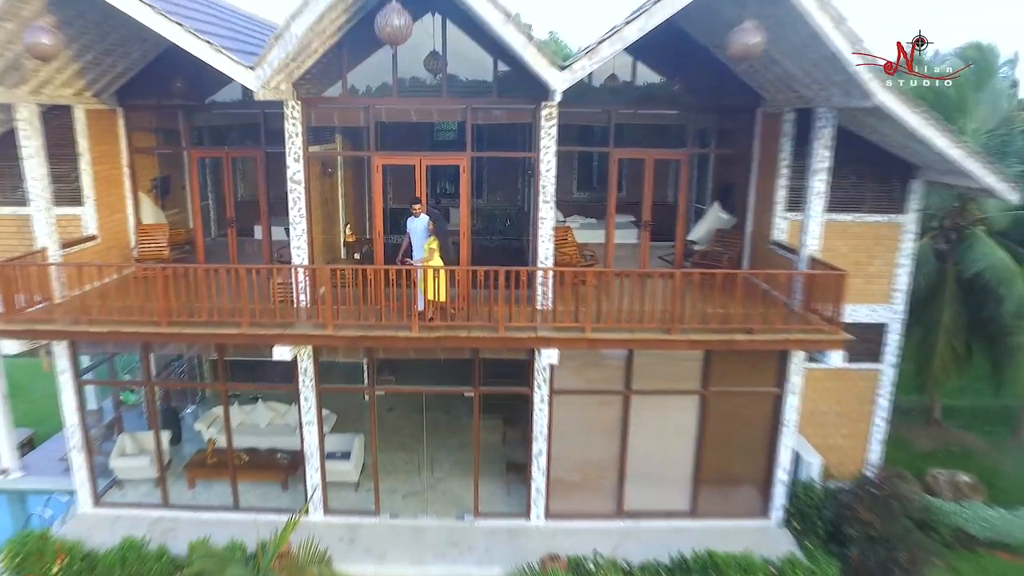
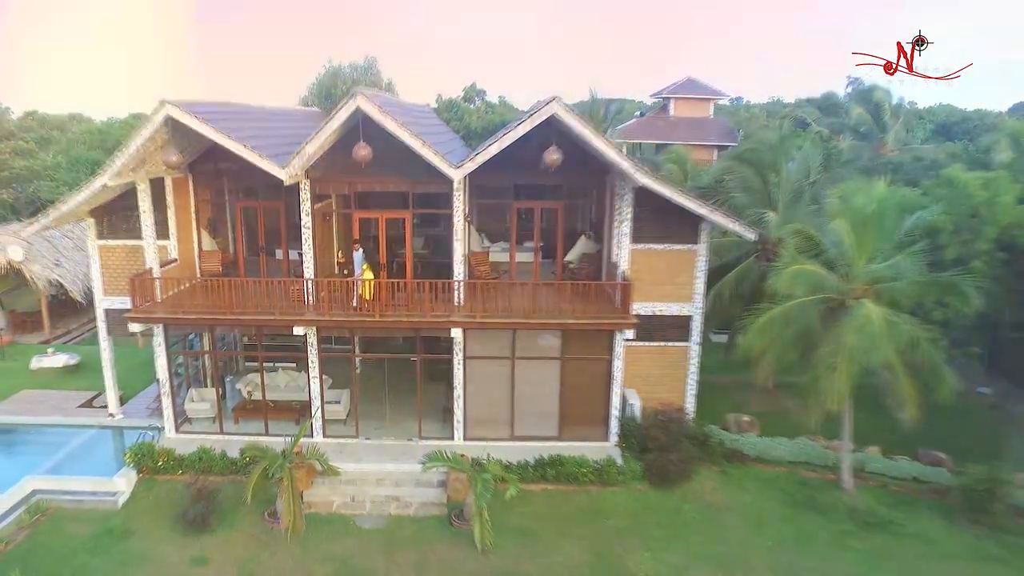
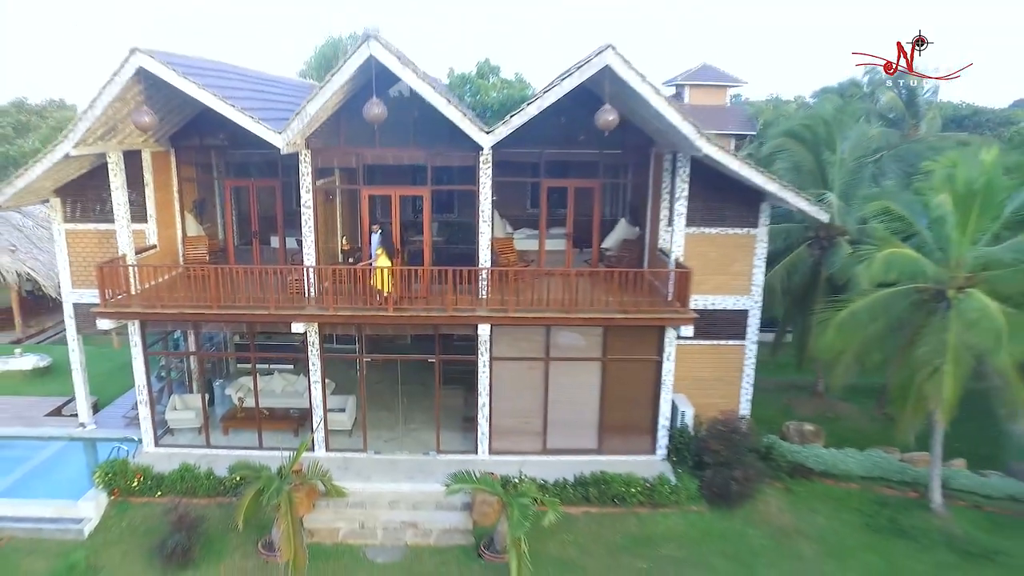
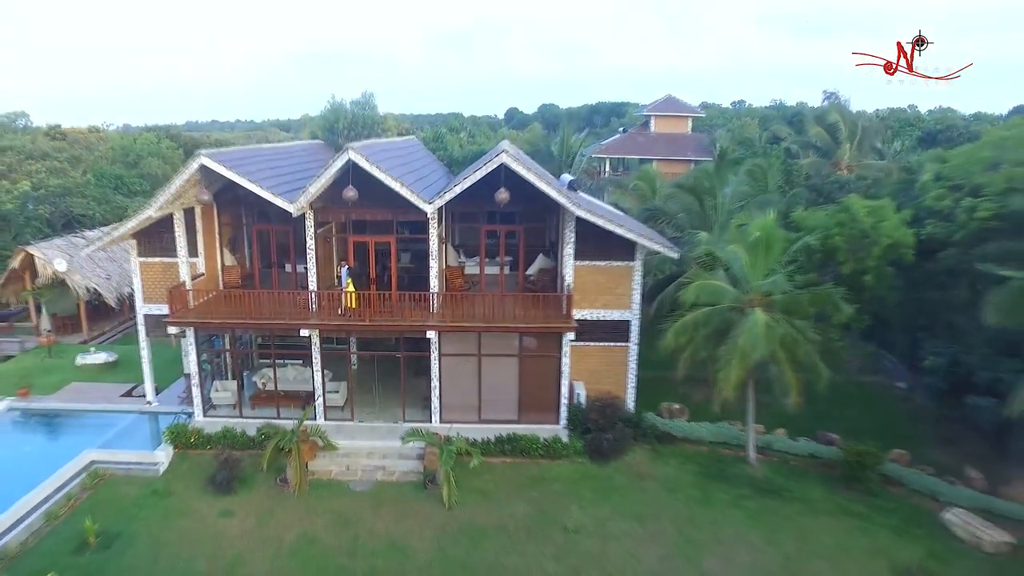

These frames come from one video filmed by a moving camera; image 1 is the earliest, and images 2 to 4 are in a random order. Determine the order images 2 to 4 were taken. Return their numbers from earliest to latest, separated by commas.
3, 2, 4
